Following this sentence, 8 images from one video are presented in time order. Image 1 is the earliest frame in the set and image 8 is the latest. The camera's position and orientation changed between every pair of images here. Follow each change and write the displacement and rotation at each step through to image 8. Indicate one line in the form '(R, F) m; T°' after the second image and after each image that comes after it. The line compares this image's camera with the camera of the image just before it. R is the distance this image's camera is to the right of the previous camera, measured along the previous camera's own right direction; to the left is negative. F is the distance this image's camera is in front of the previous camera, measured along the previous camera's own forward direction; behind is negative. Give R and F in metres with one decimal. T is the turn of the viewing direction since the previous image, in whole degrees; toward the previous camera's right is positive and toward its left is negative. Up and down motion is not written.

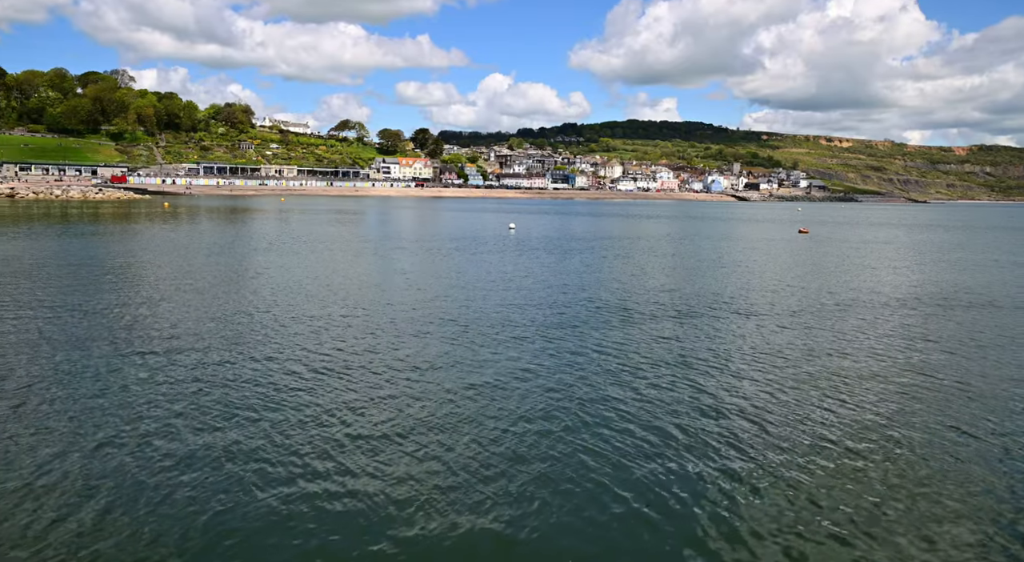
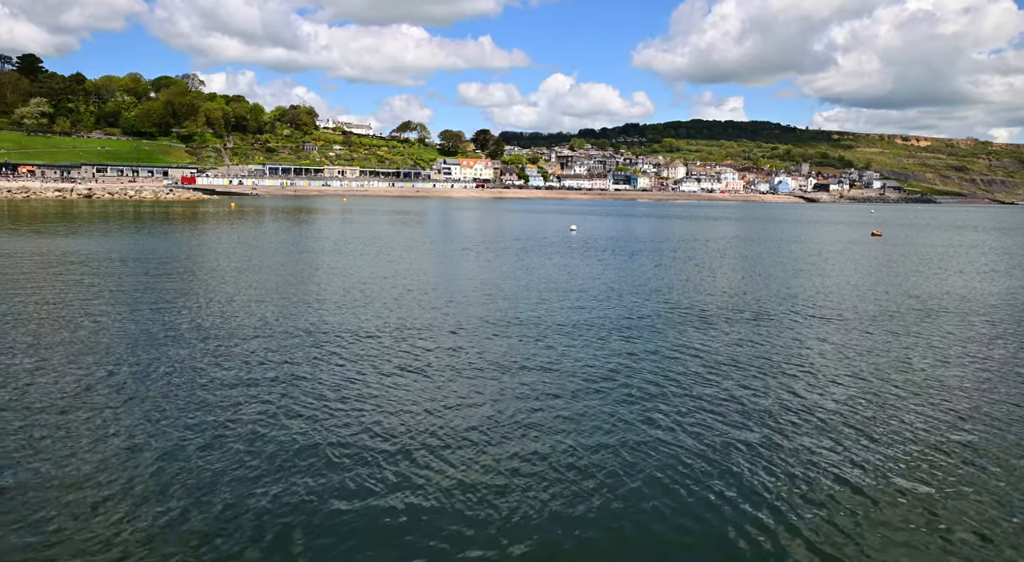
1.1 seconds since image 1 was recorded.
(-0.2, +0.4) m; -4°
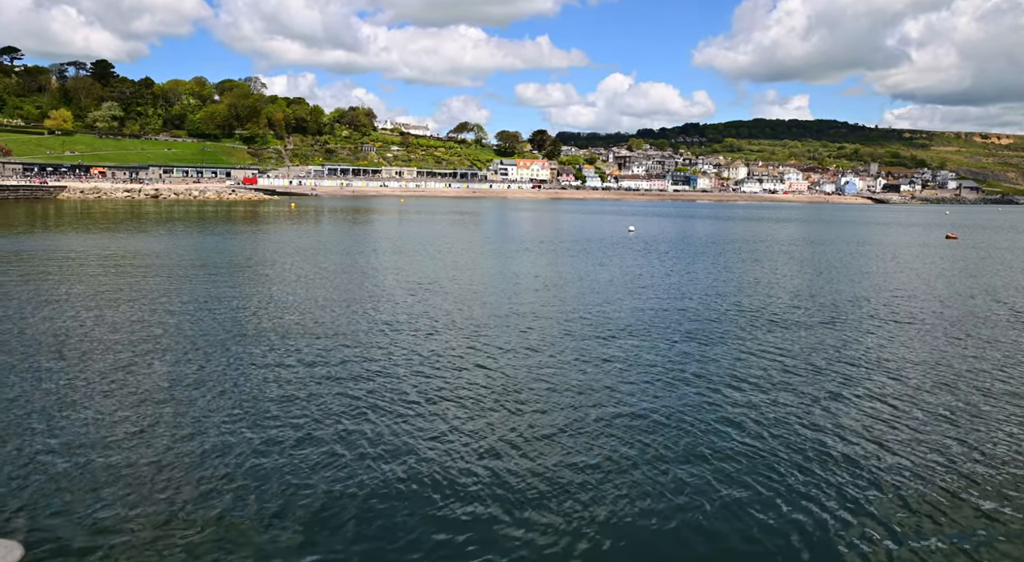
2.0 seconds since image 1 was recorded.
(-0.2, +0.4) m; -4°
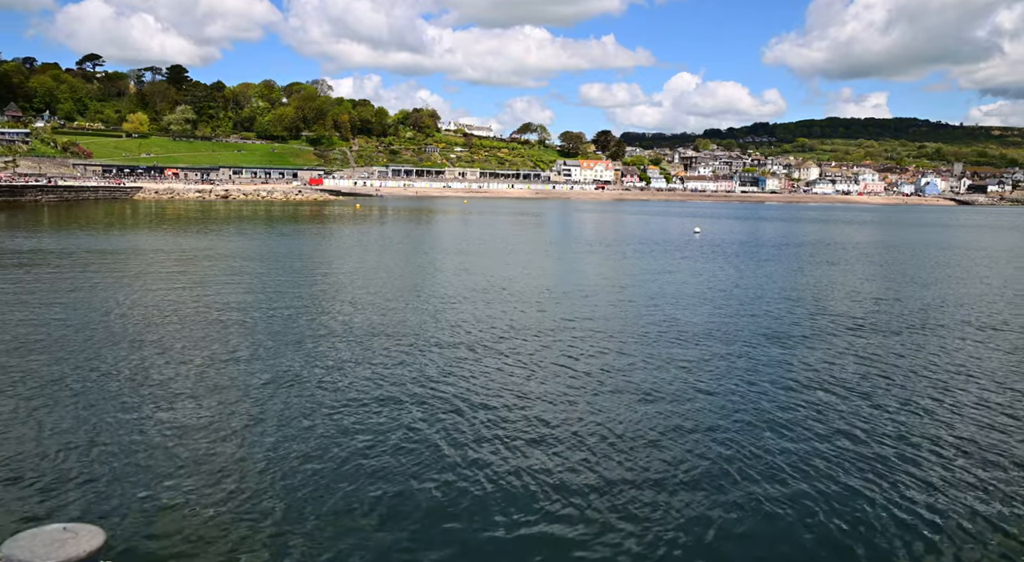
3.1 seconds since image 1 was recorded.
(-0.3, +0.4) m; -4°
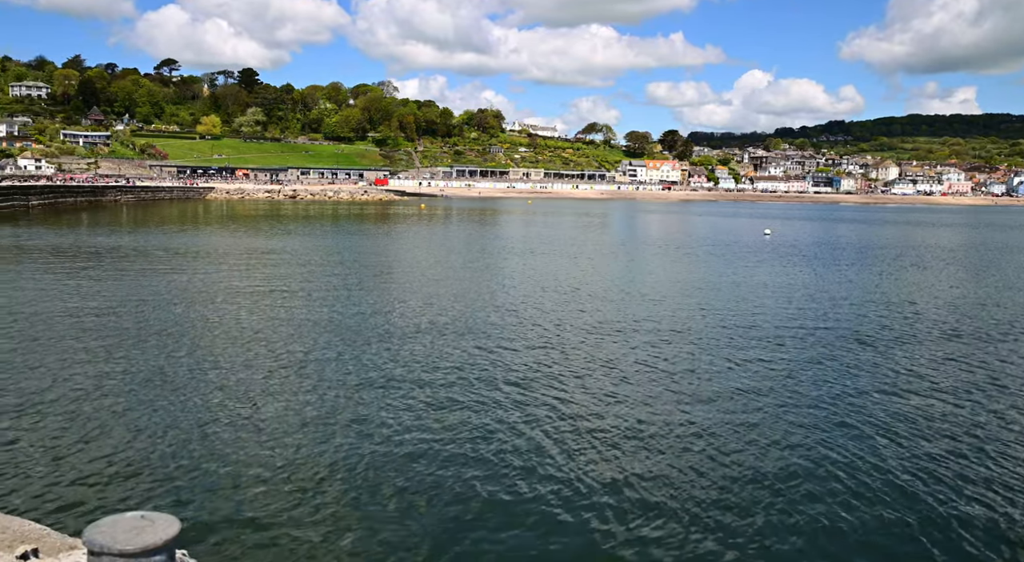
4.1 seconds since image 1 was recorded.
(-0.3, +0.4) m; -4°
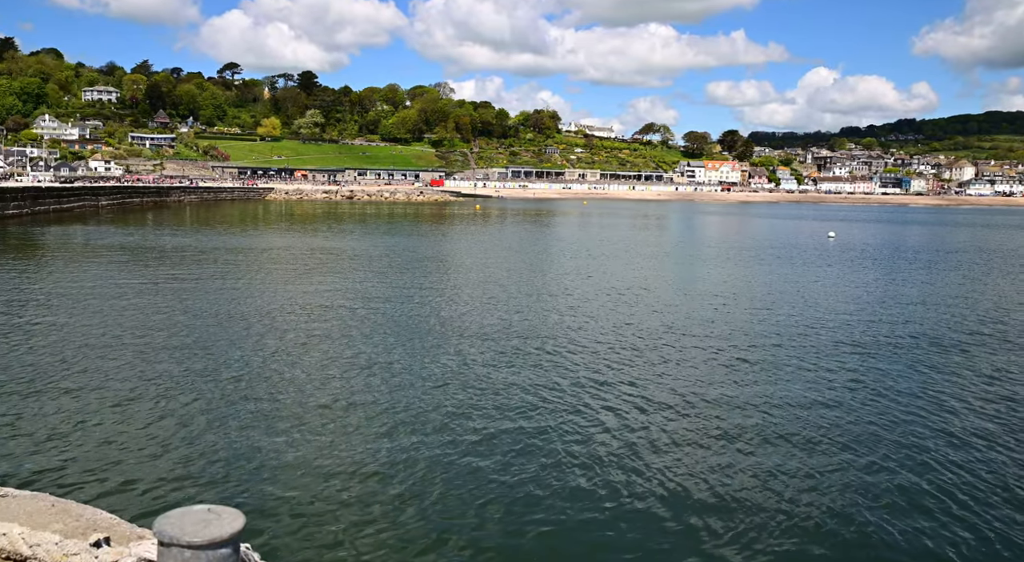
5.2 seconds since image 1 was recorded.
(-0.3, +0.3) m; -4°
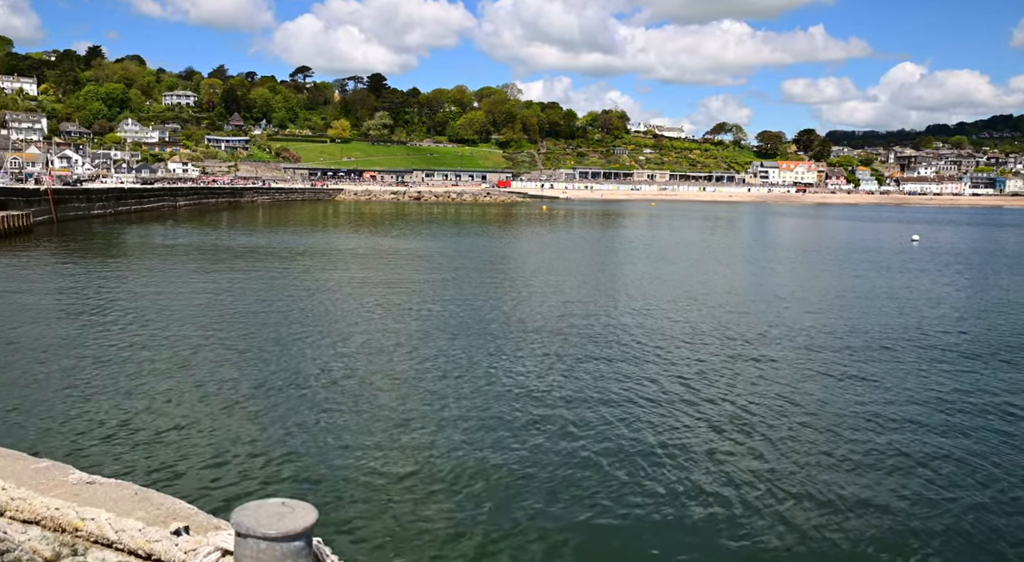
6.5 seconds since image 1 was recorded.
(-0.3, +0.5) m; -5°
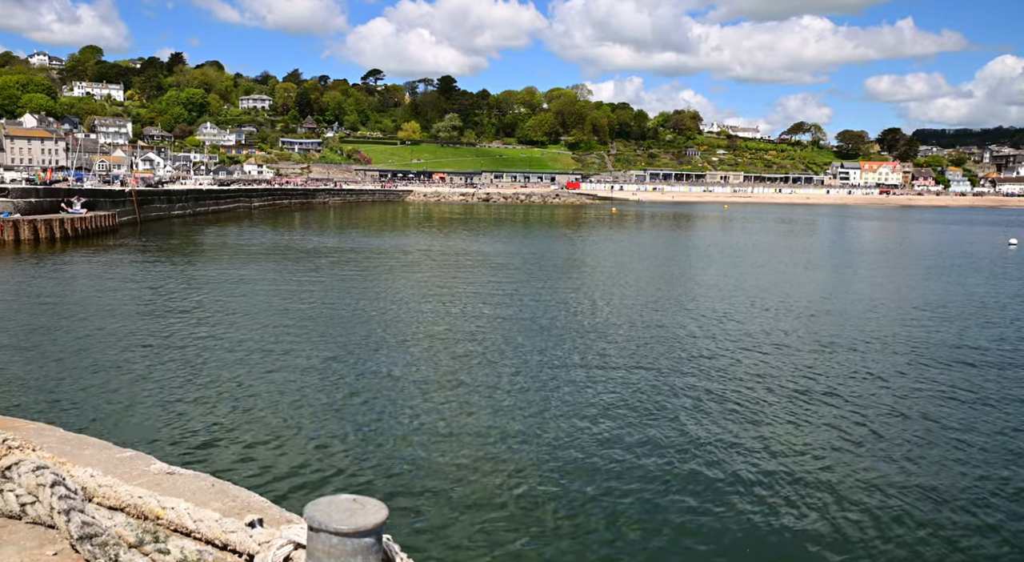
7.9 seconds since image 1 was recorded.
(-0.3, +0.5) m; -5°
